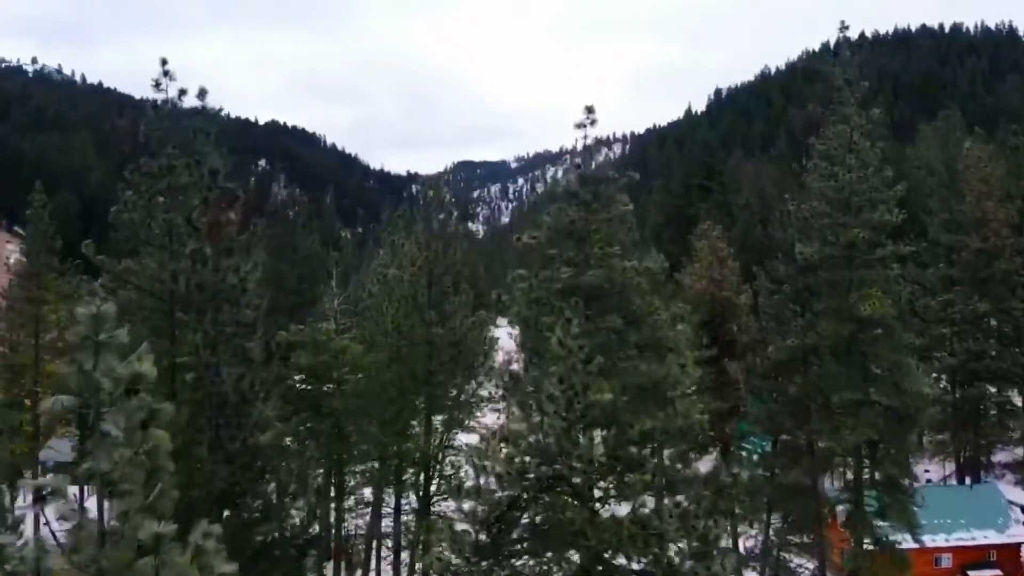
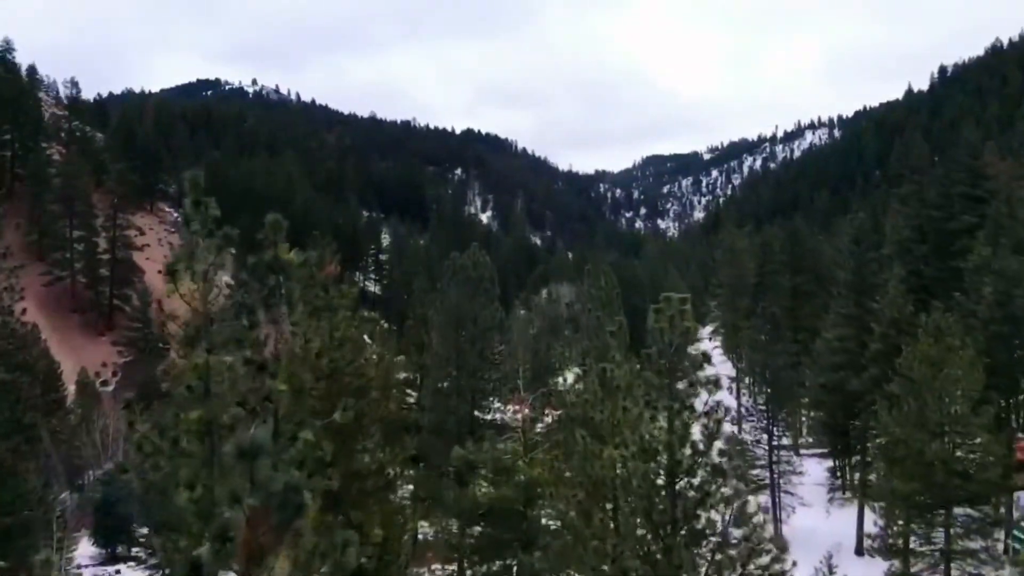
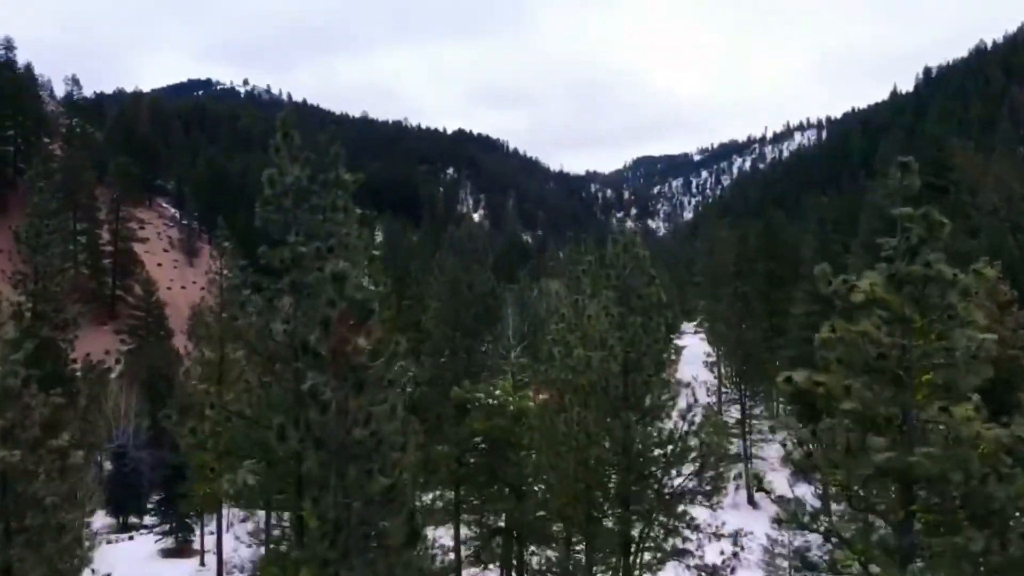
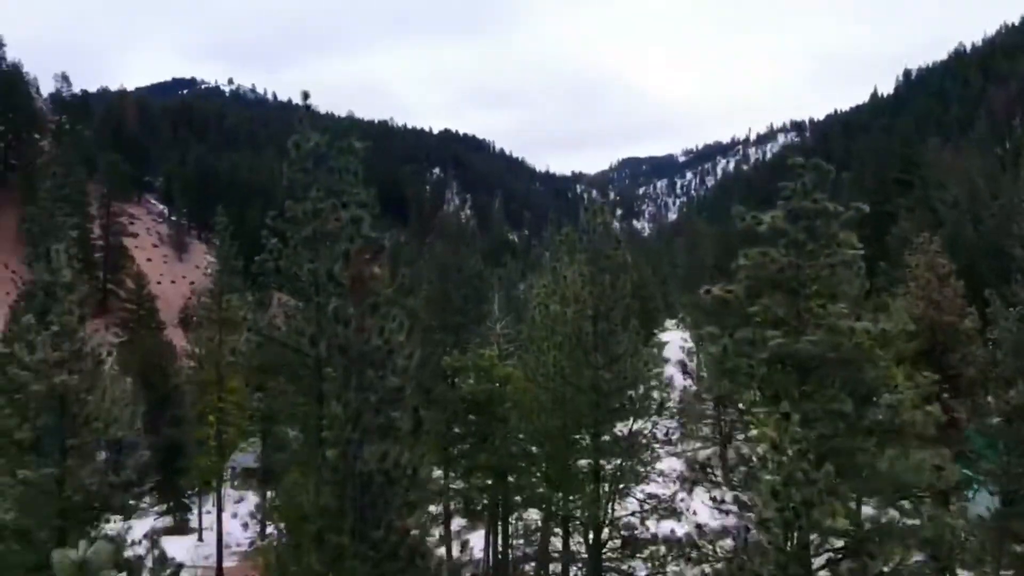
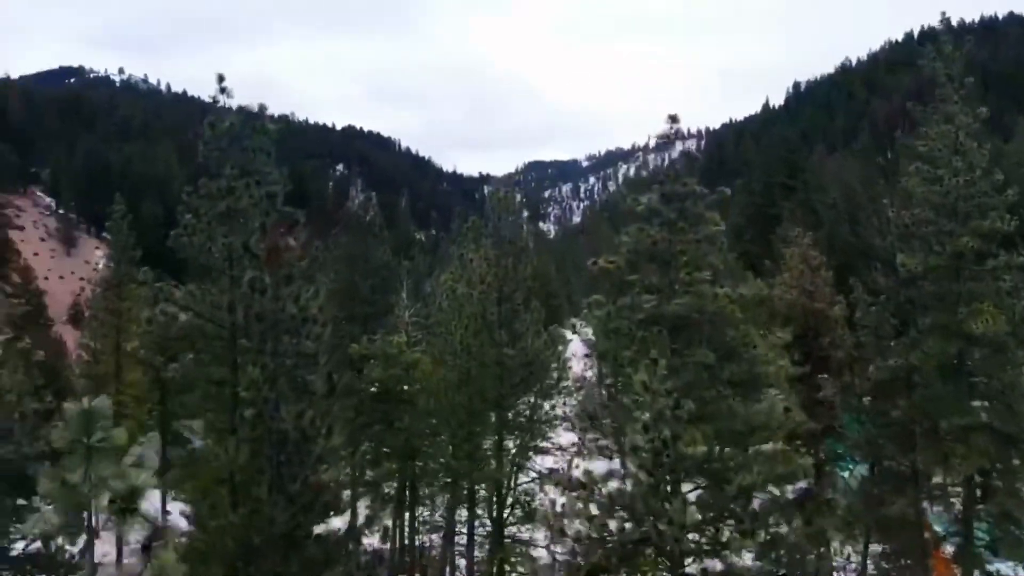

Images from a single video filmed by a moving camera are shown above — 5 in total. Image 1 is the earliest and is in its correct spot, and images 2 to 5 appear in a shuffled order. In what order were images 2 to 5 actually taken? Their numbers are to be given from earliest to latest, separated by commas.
5, 4, 3, 2
